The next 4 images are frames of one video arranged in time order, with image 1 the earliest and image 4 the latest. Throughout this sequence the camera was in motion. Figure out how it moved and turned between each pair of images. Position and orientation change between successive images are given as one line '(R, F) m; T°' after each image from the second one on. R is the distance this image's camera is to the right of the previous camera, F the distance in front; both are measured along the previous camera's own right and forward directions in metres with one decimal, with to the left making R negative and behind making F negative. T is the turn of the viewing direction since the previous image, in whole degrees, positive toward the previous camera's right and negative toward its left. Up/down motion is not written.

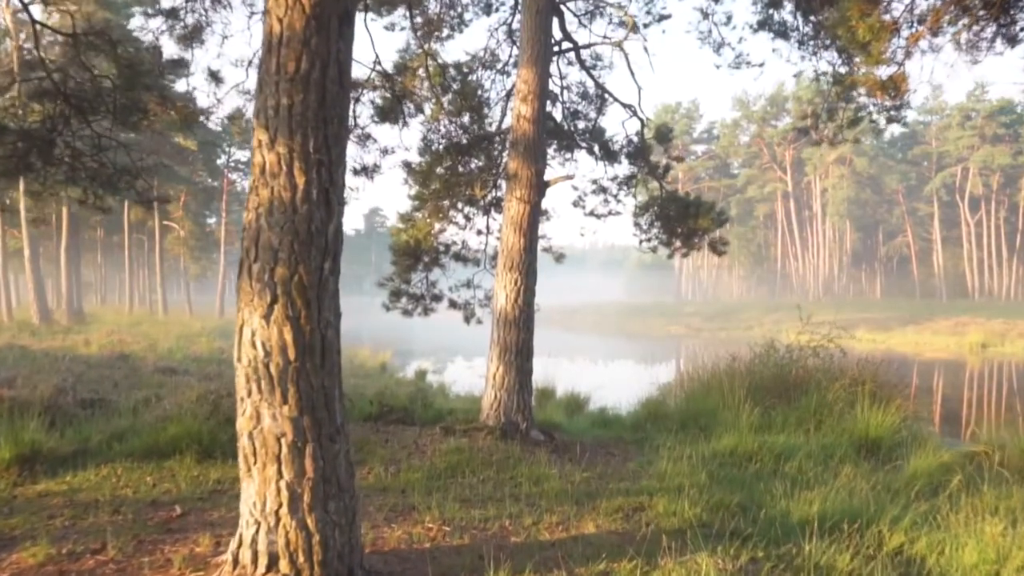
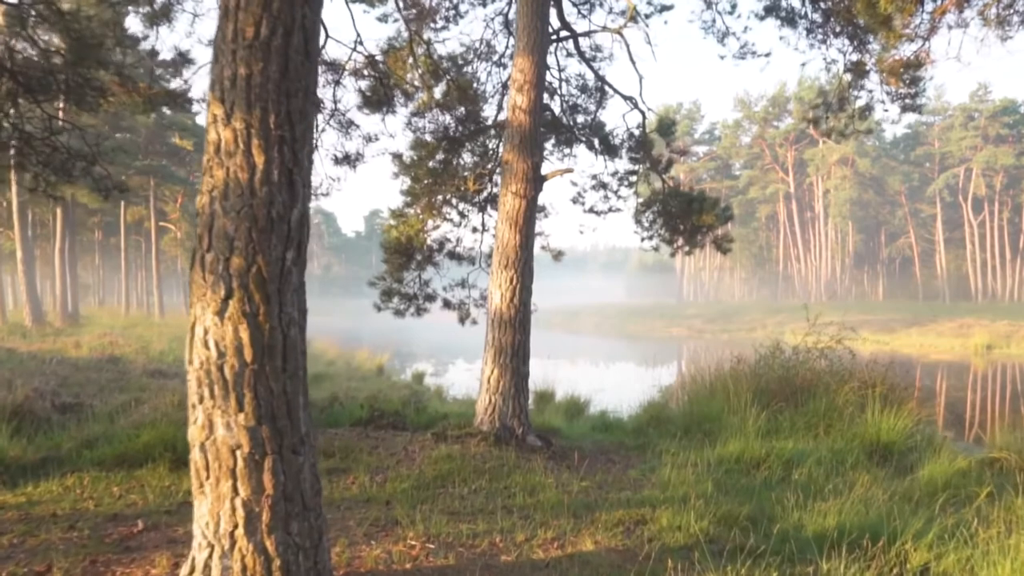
(+0.1, +0.4) m; 0°
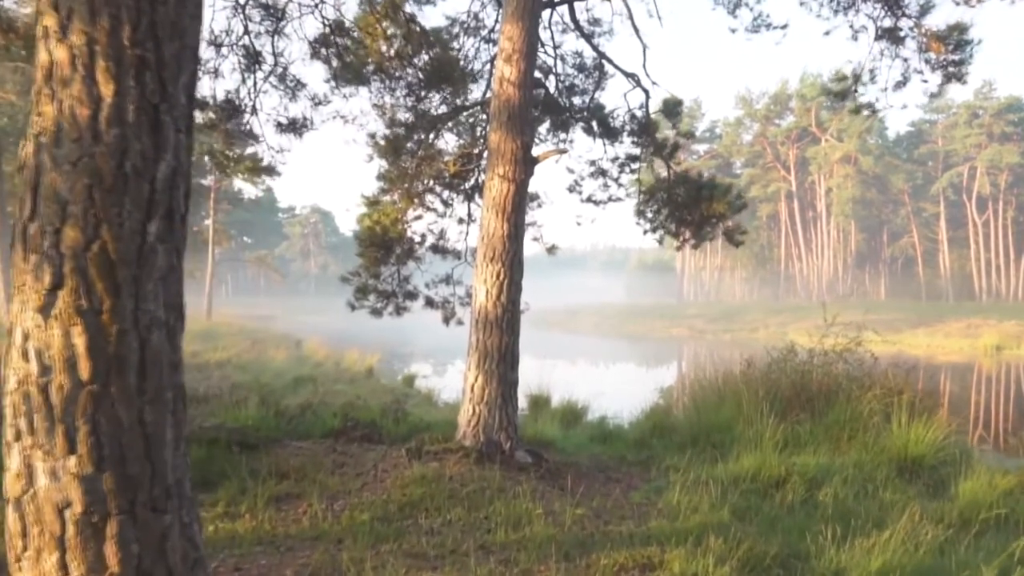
(+0.1, +0.9) m; 0°
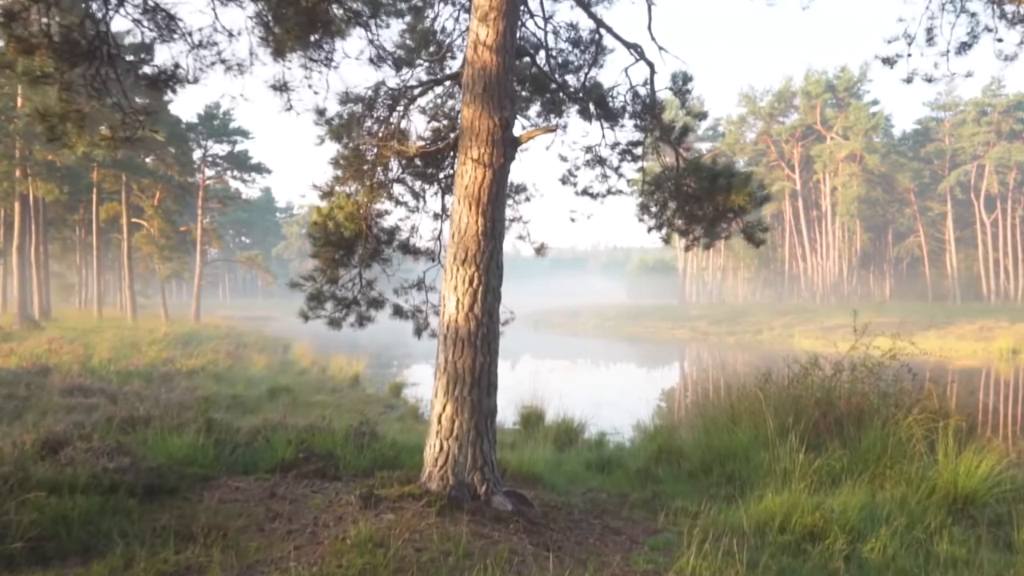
(+0.2, +1.2) m; 0°
